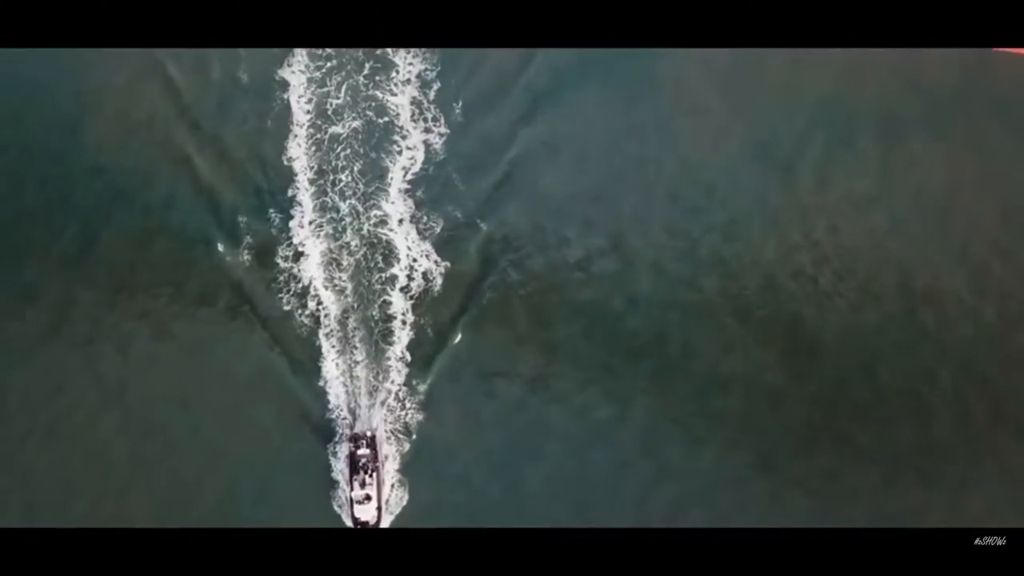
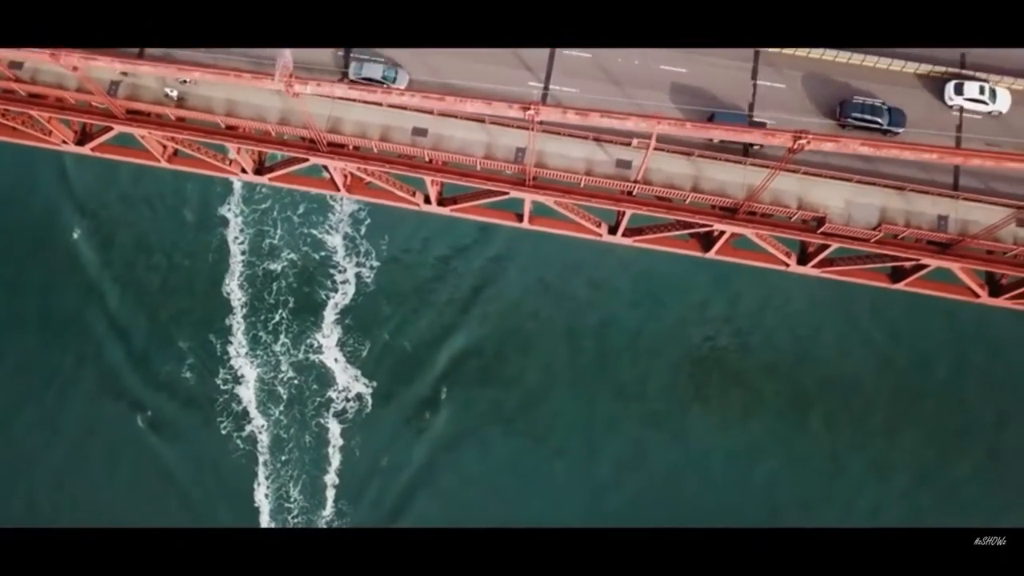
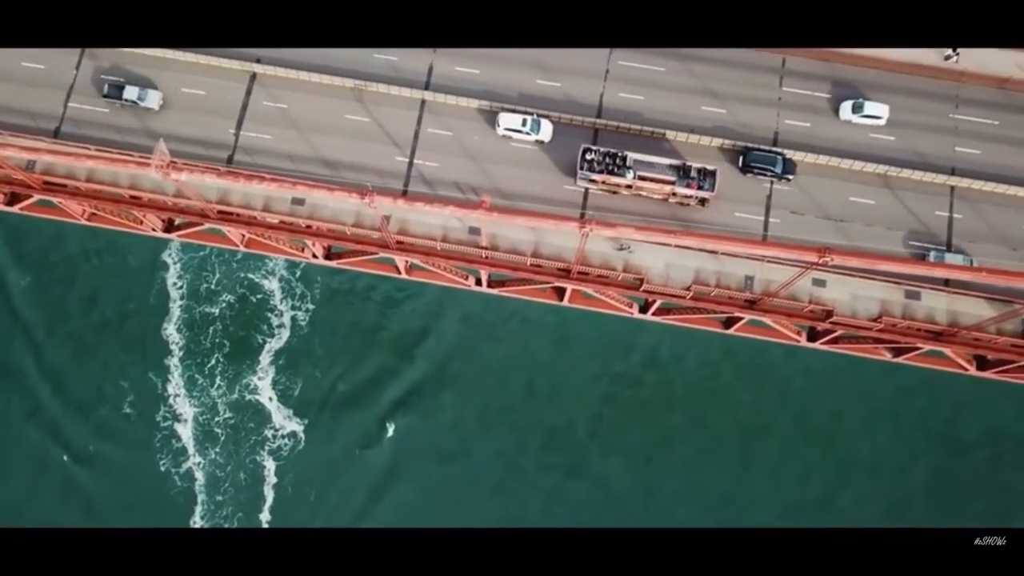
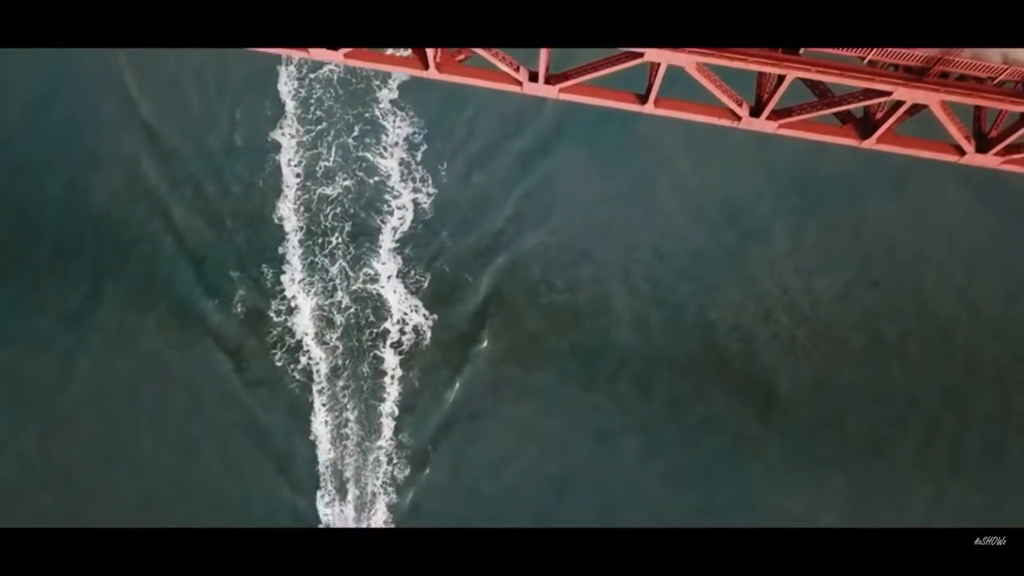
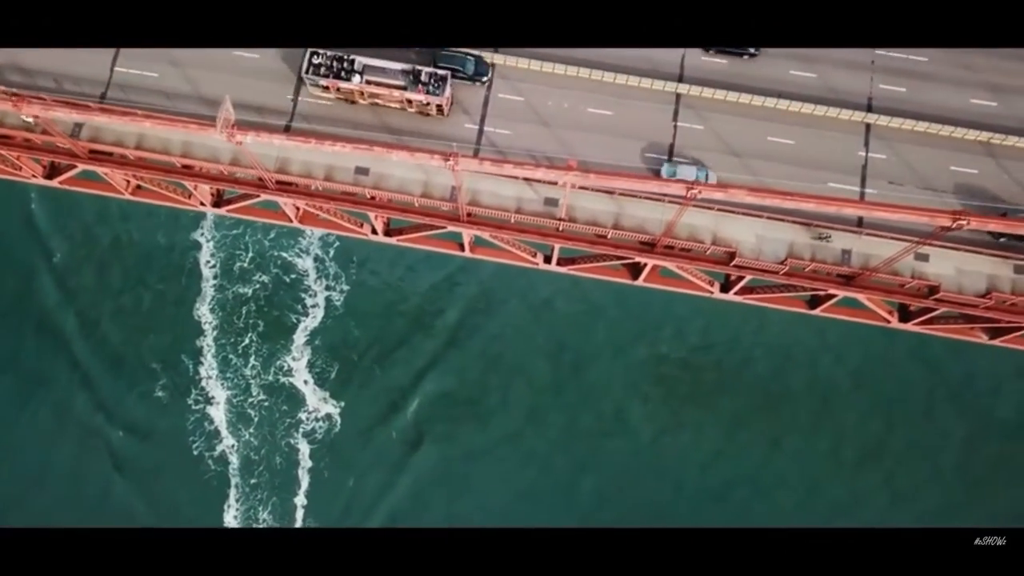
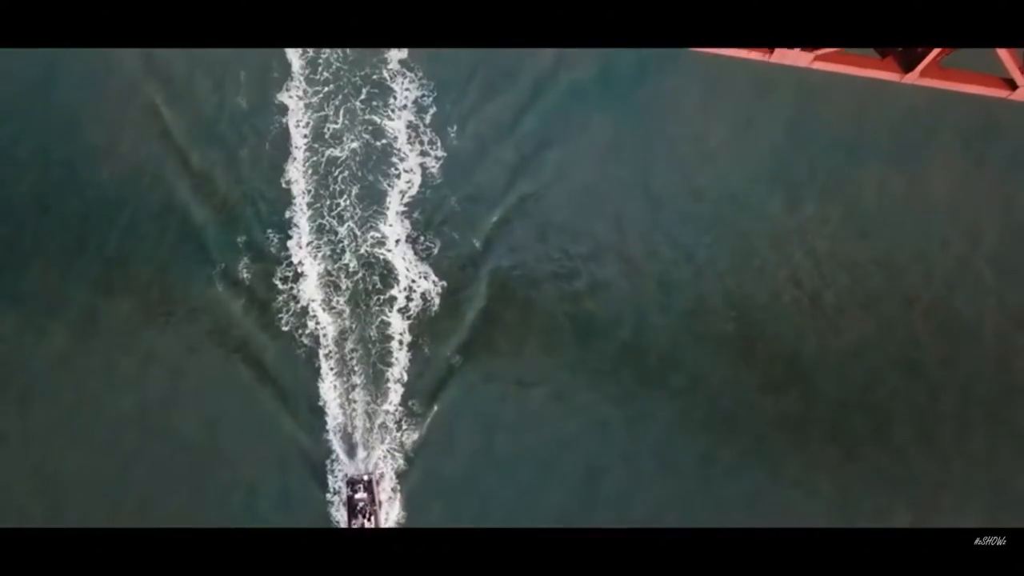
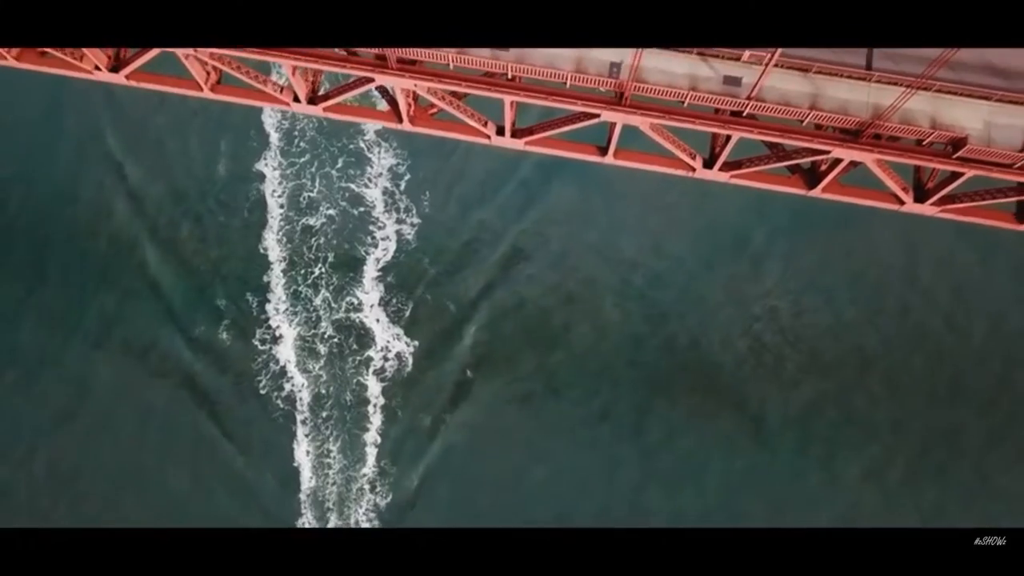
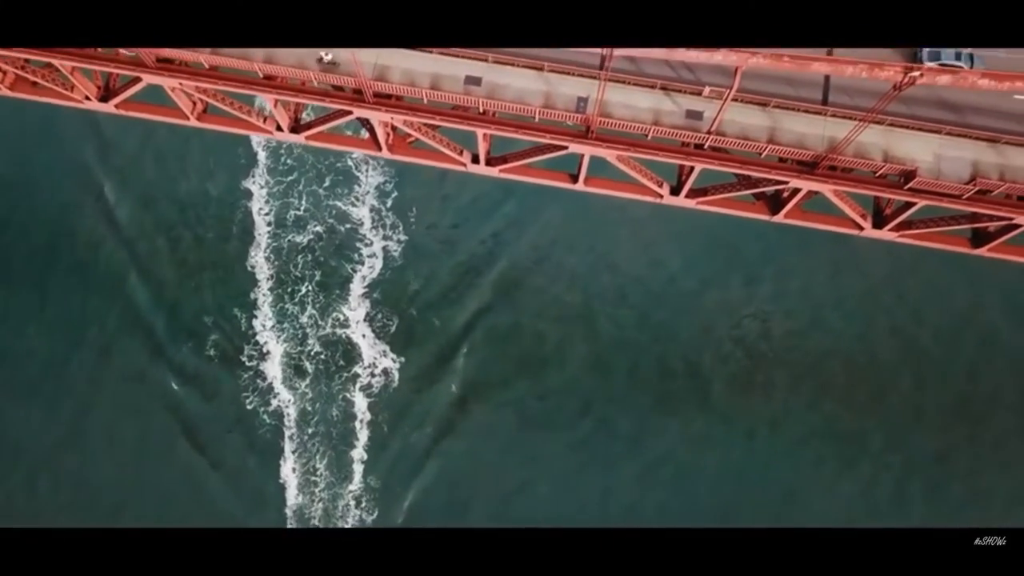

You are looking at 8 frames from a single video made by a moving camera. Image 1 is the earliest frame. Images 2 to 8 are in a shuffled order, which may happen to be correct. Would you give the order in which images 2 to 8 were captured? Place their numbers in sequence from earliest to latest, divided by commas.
6, 4, 7, 8, 2, 5, 3
